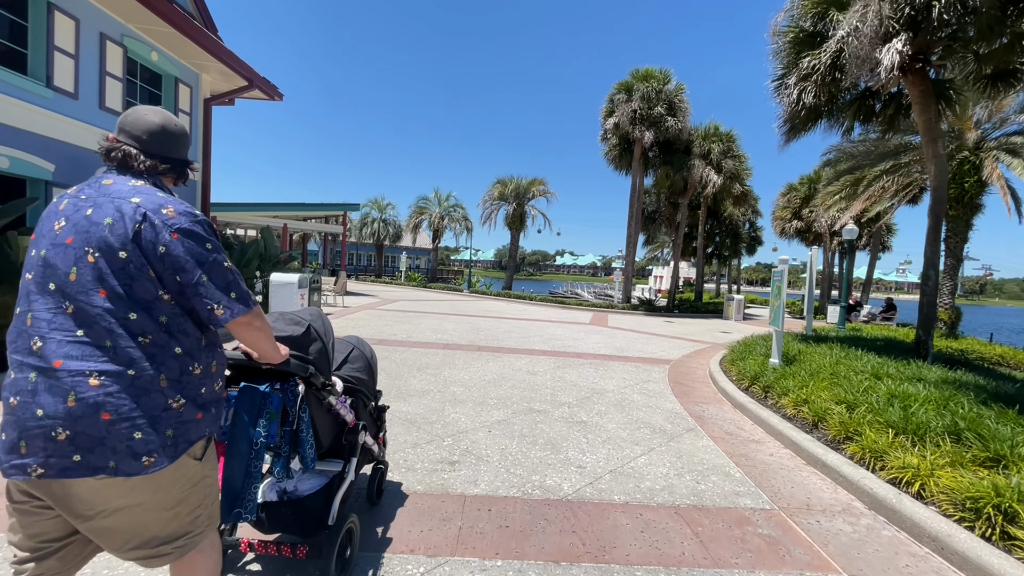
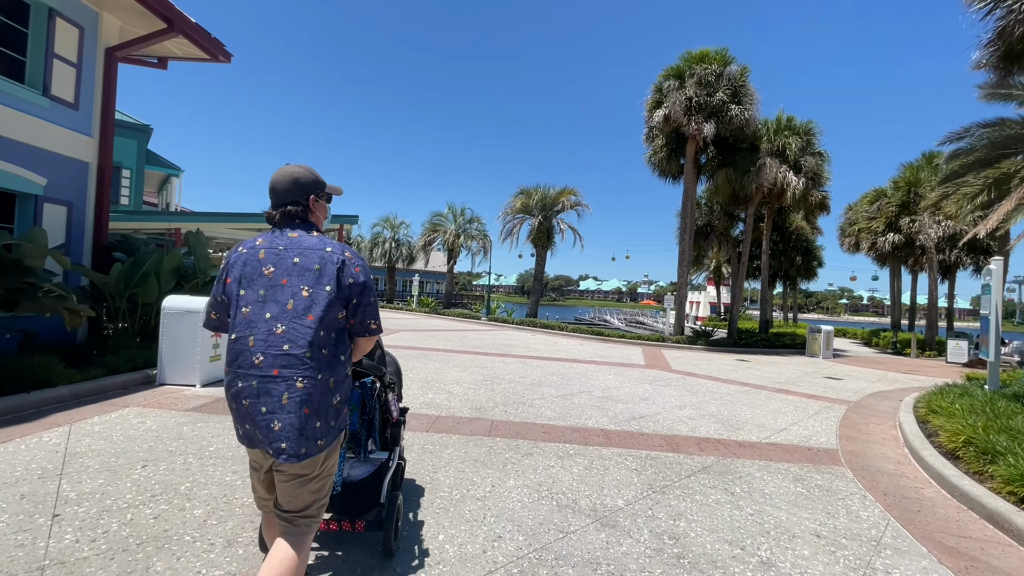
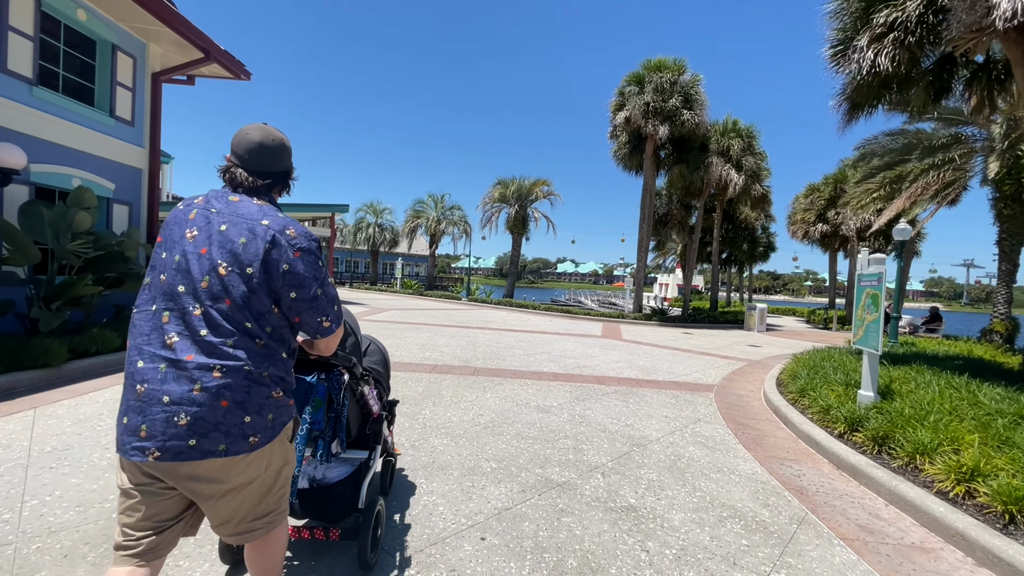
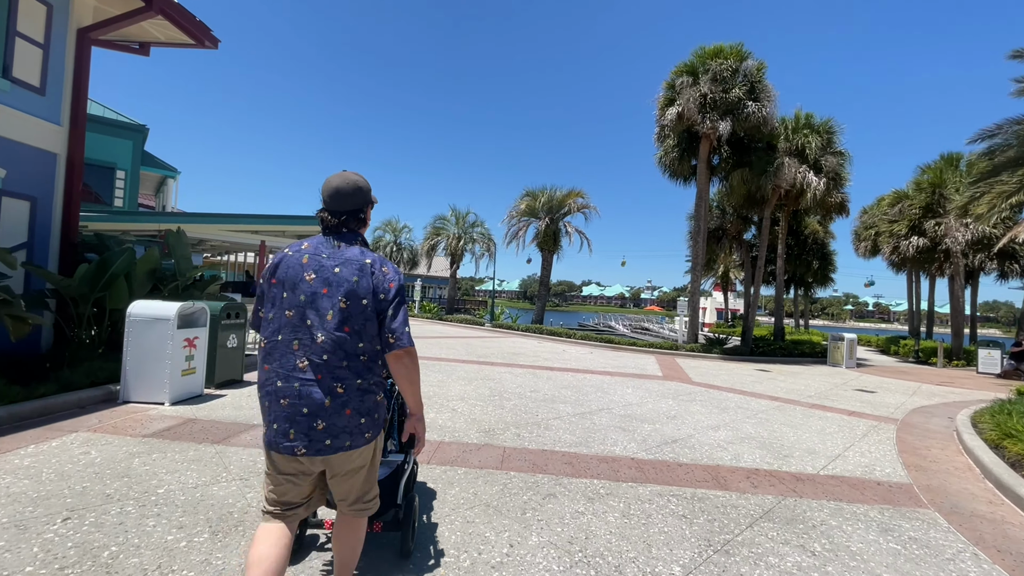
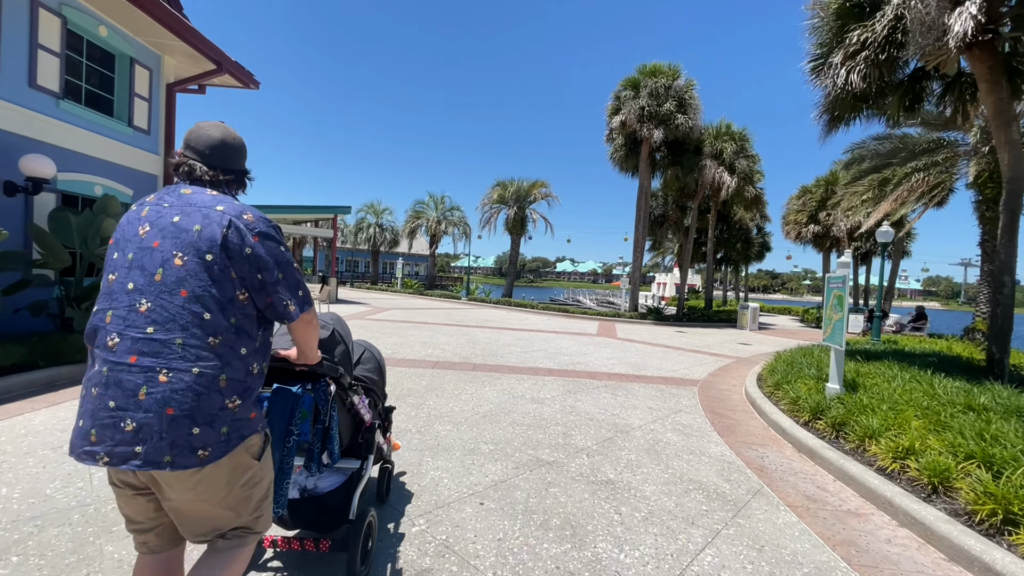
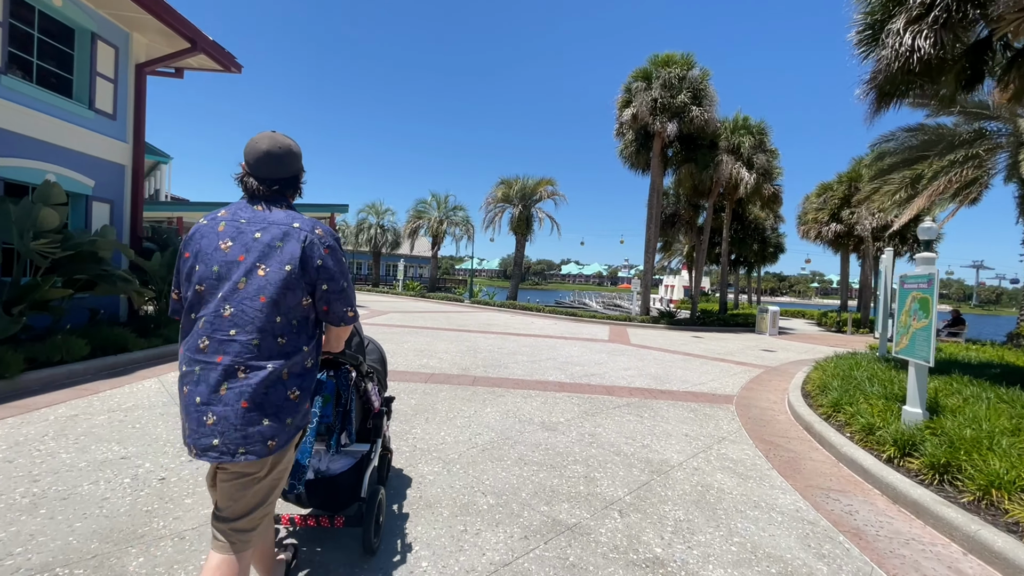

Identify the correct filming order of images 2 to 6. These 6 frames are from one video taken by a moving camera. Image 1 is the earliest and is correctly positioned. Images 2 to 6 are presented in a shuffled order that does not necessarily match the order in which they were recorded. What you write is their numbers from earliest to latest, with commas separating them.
5, 3, 6, 2, 4
